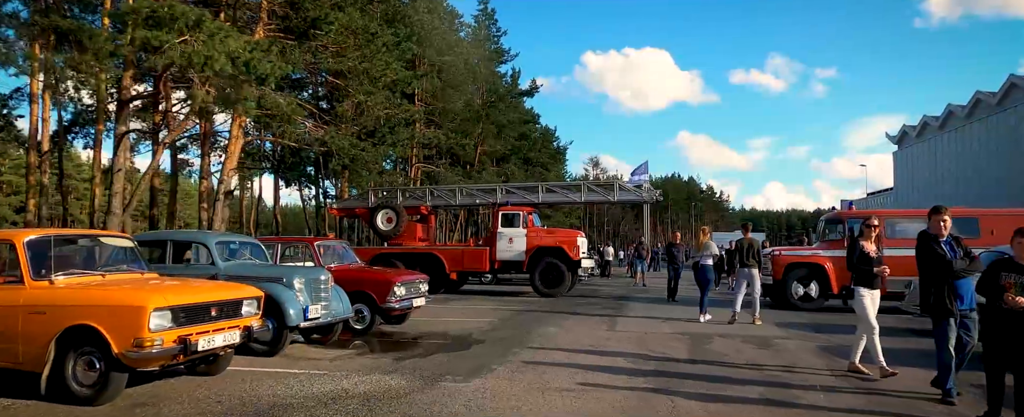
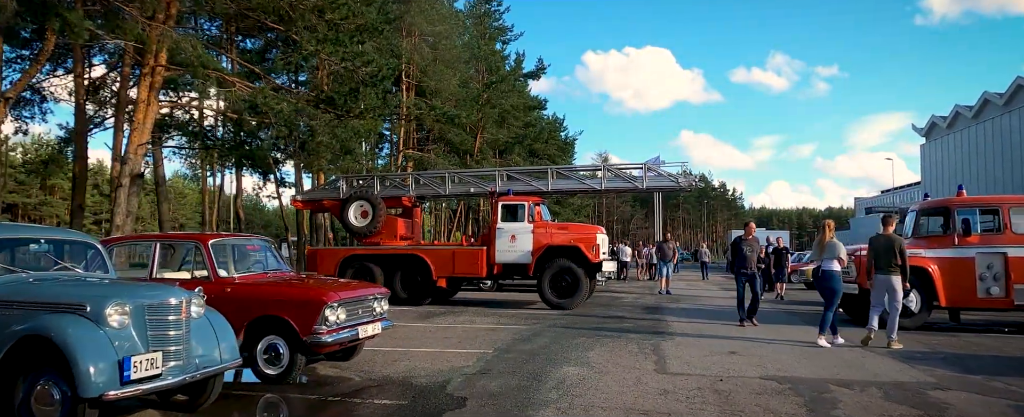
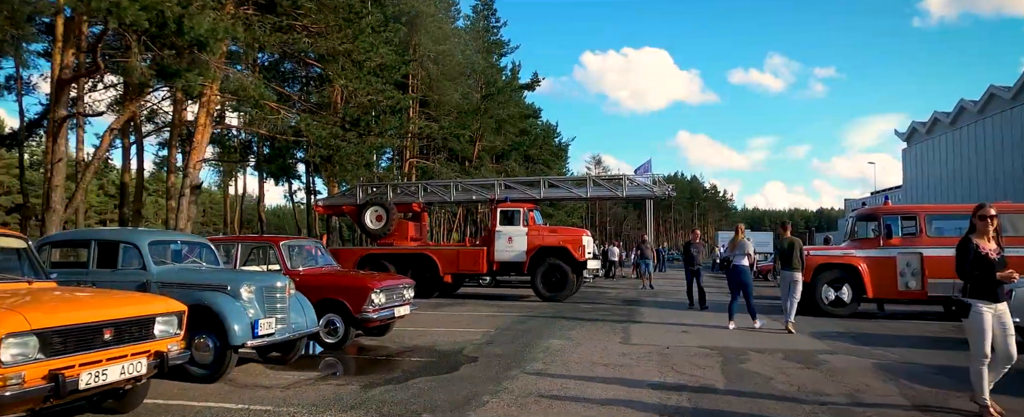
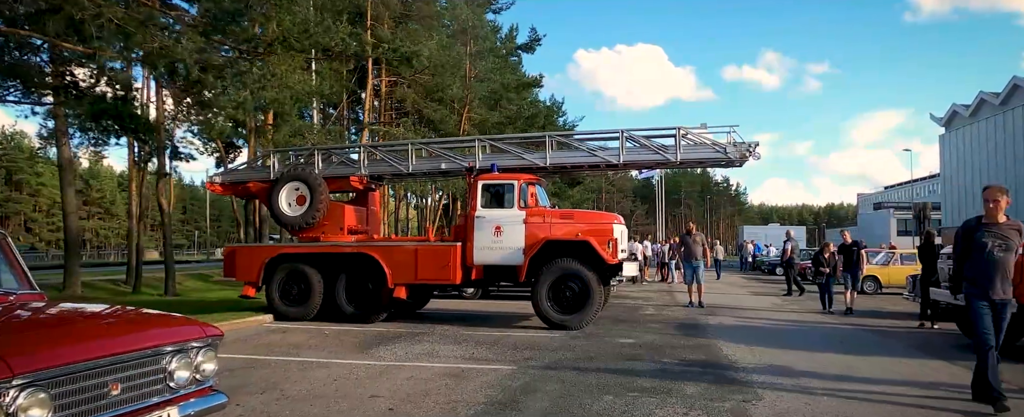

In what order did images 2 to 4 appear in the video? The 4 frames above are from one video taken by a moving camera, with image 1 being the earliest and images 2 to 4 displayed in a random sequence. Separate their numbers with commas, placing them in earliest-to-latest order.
3, 2, 4
